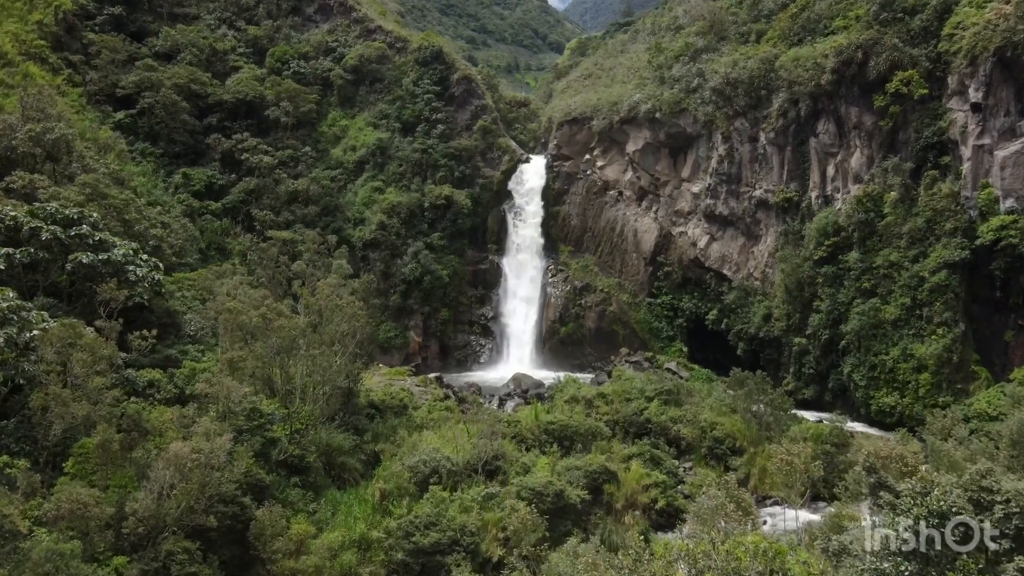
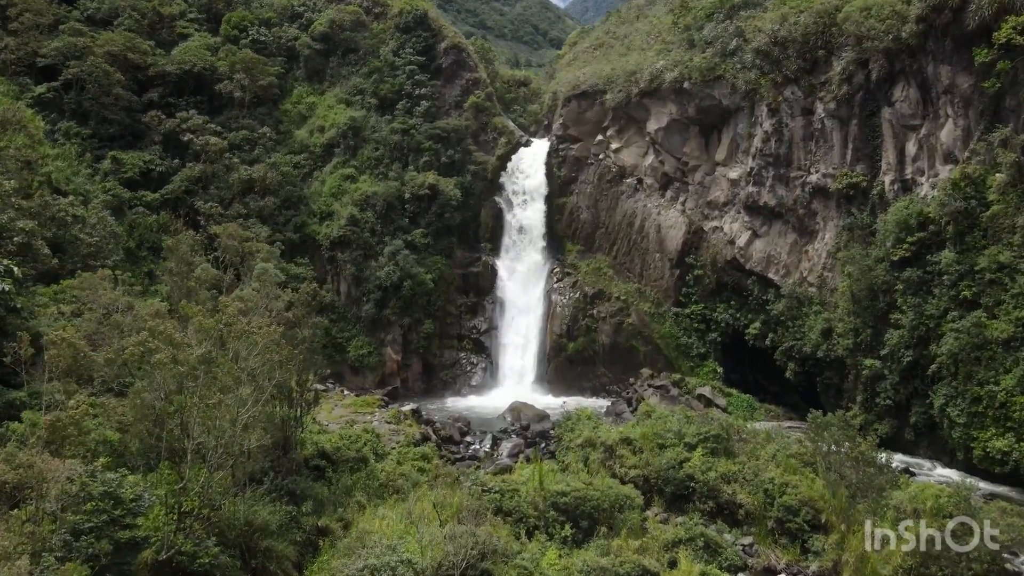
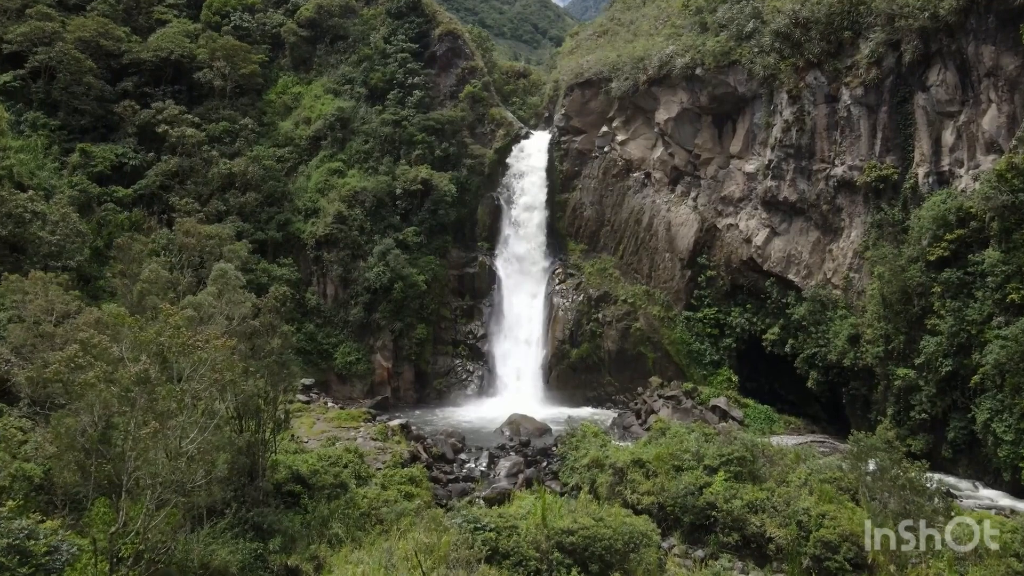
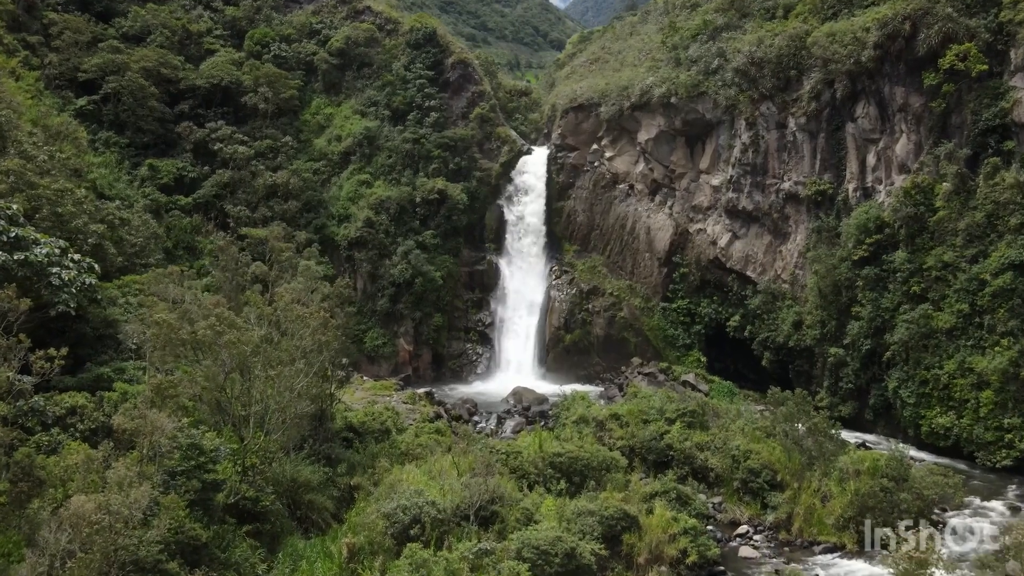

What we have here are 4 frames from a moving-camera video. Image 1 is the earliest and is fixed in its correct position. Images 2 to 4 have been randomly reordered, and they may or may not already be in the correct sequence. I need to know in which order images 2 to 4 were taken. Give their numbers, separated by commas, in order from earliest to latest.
4, 2, 3
